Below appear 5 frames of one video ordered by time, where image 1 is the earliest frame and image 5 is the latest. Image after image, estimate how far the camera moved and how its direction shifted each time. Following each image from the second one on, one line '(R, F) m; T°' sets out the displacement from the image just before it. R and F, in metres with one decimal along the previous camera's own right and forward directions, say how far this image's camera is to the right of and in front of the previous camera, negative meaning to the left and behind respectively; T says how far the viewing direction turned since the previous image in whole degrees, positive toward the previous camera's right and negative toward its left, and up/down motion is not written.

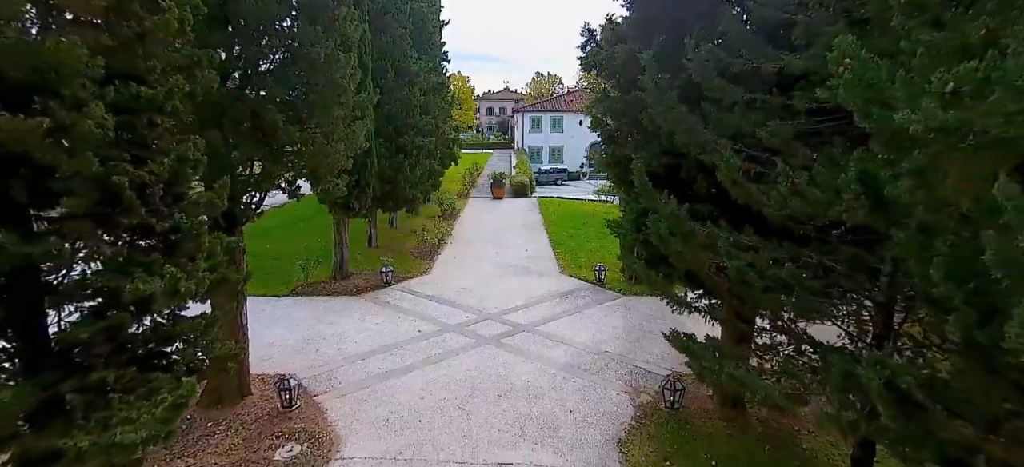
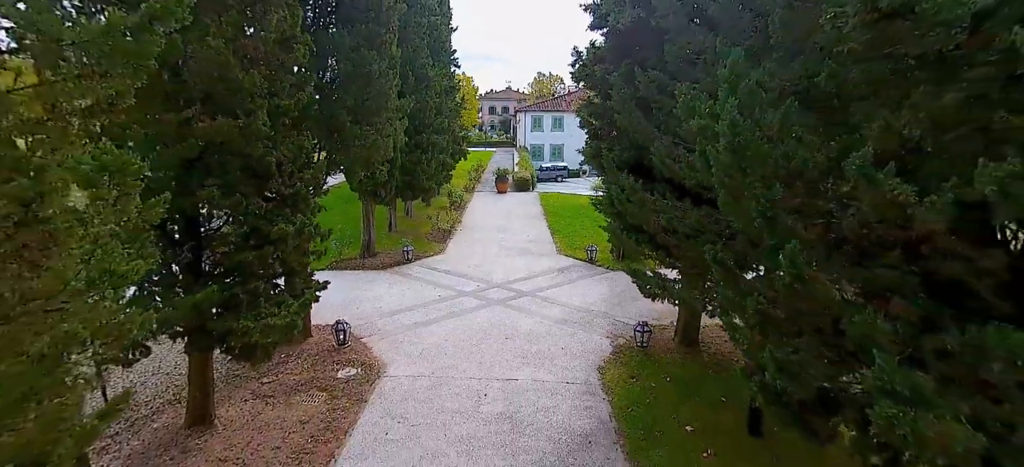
(-0.1, -1.7) m; 0°
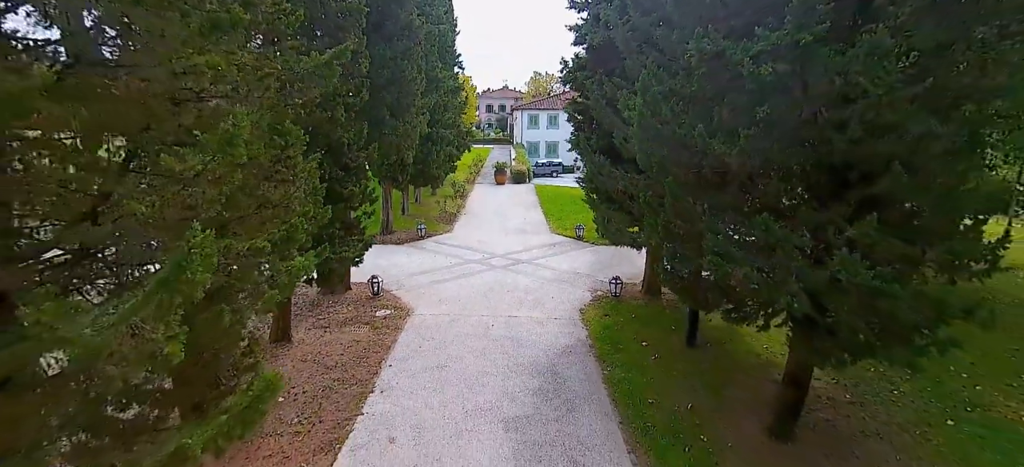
(-0.1, -1.9) m; +1°
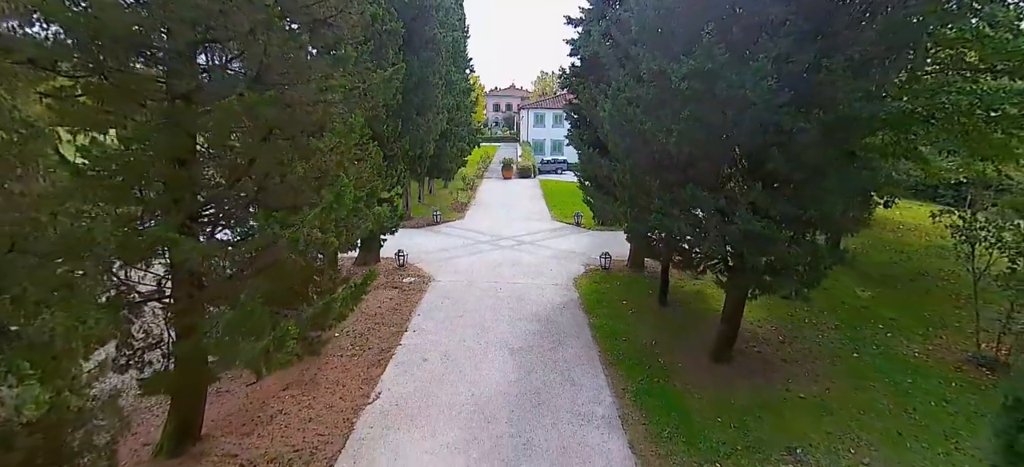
(0.0, -1.7) m; -1°
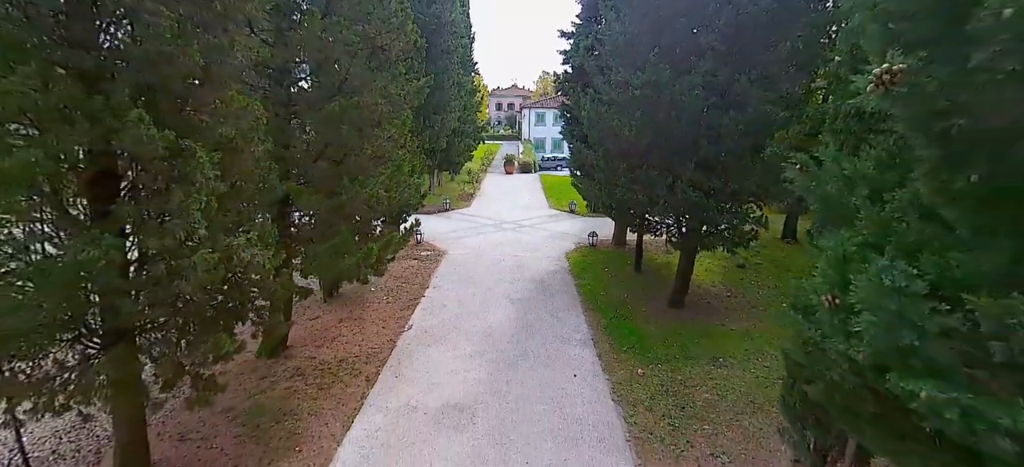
(0.0, -1.9) m; 0°
